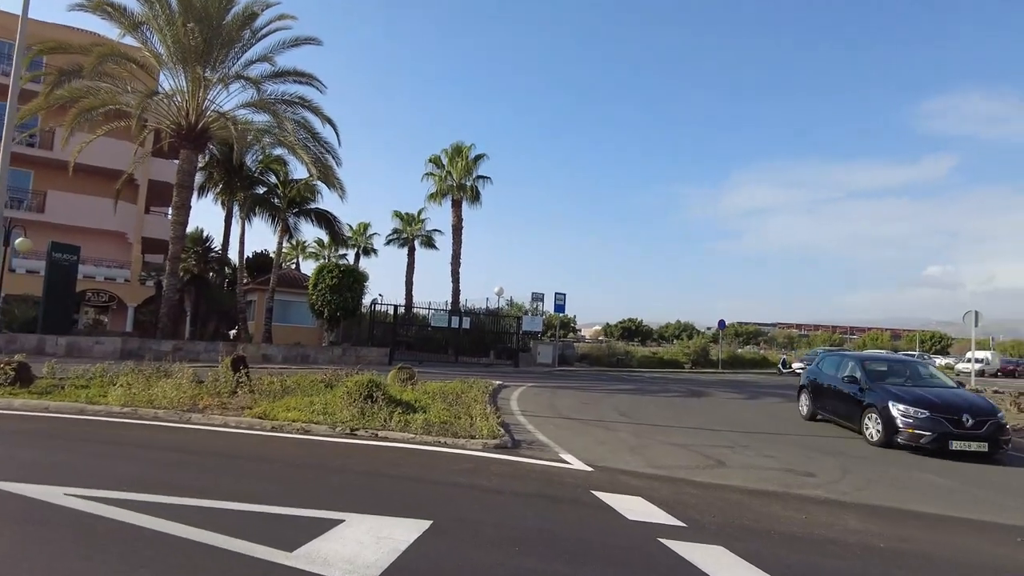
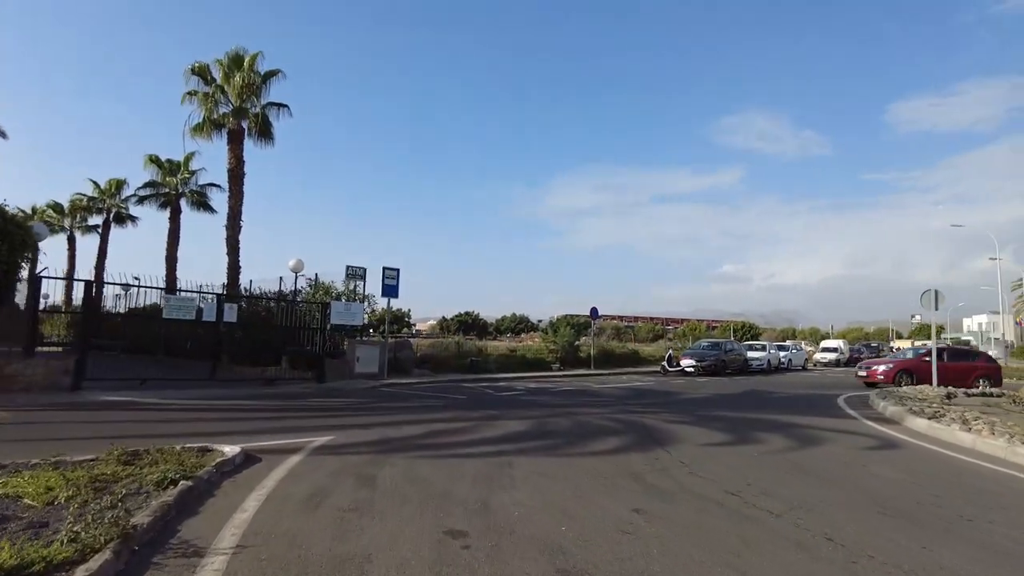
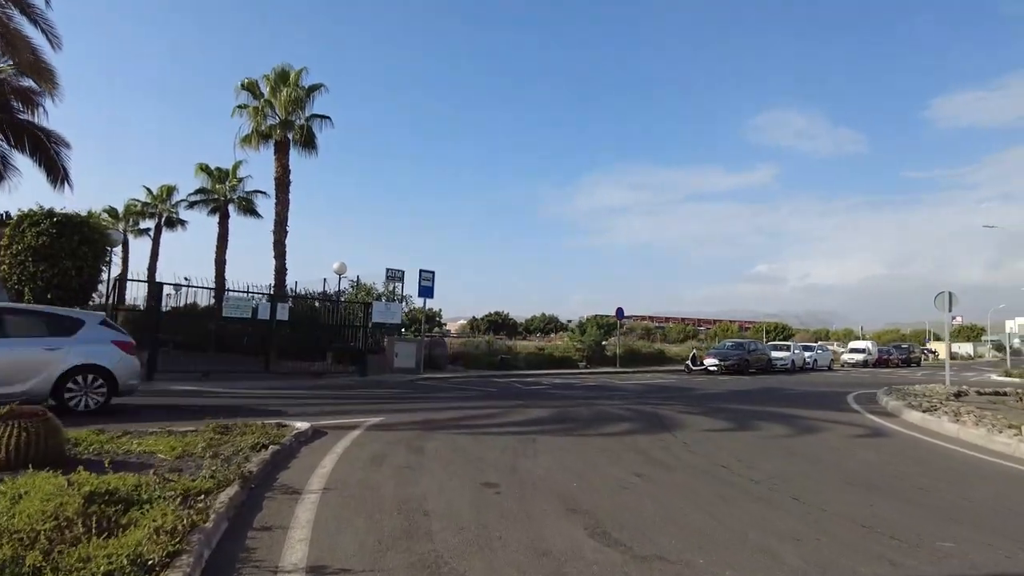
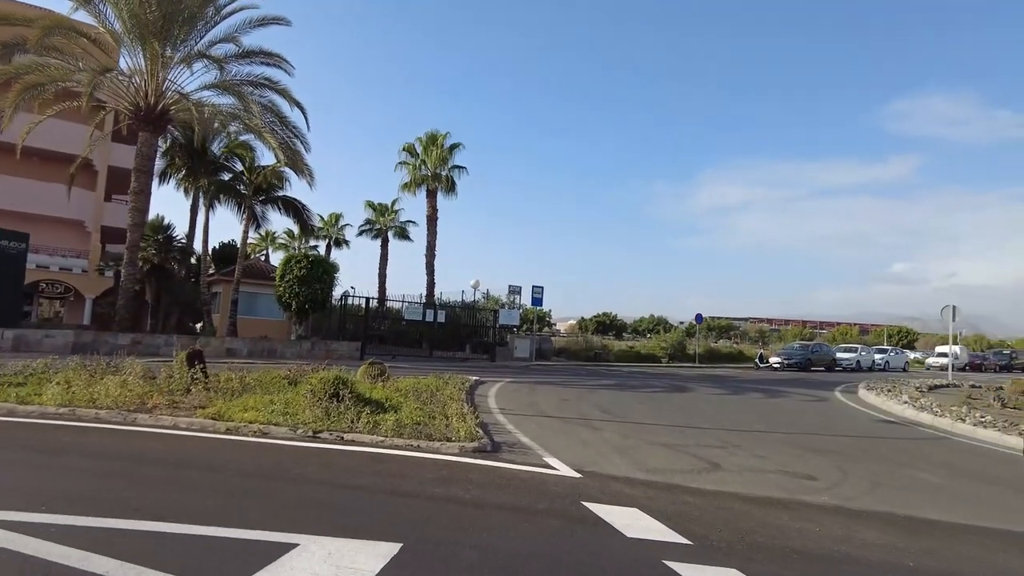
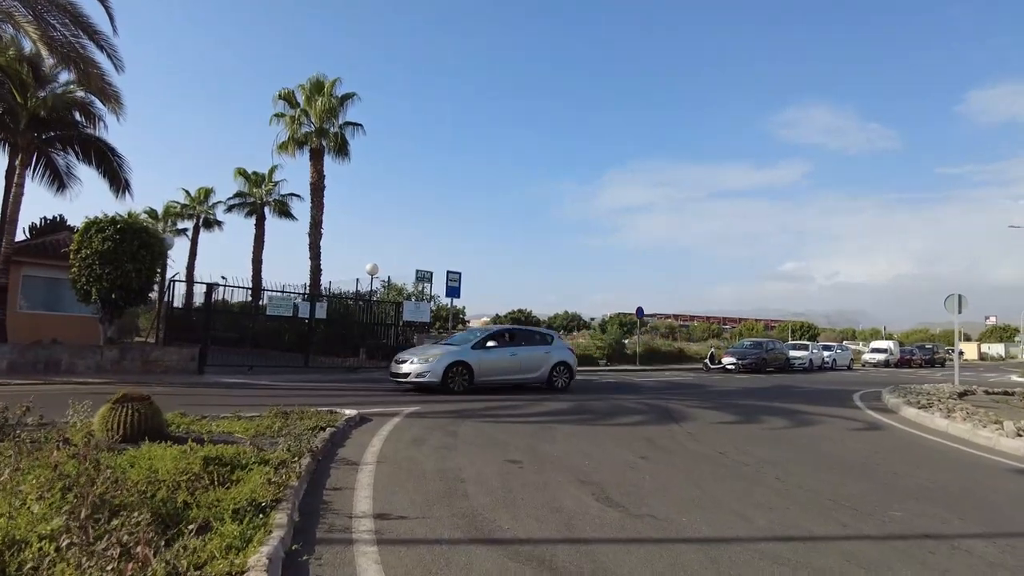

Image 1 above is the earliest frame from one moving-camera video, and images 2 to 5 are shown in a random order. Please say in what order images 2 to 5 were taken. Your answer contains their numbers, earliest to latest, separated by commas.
4, 5, 3, 2
